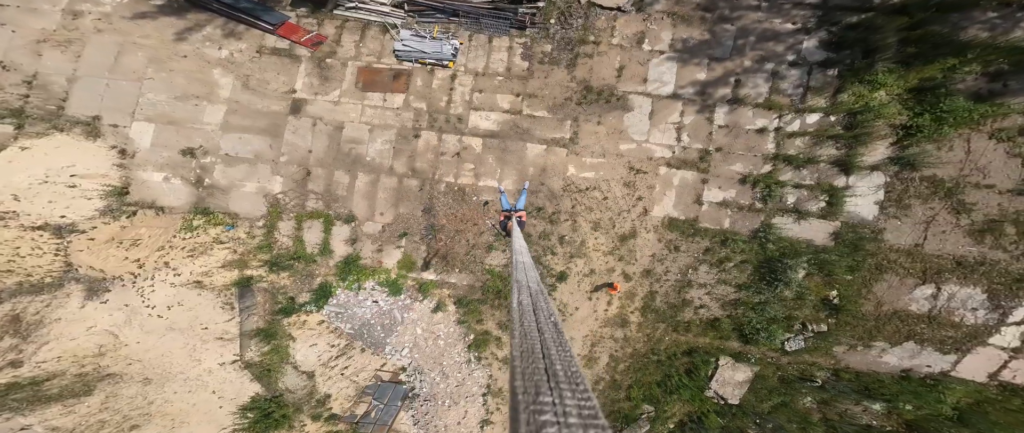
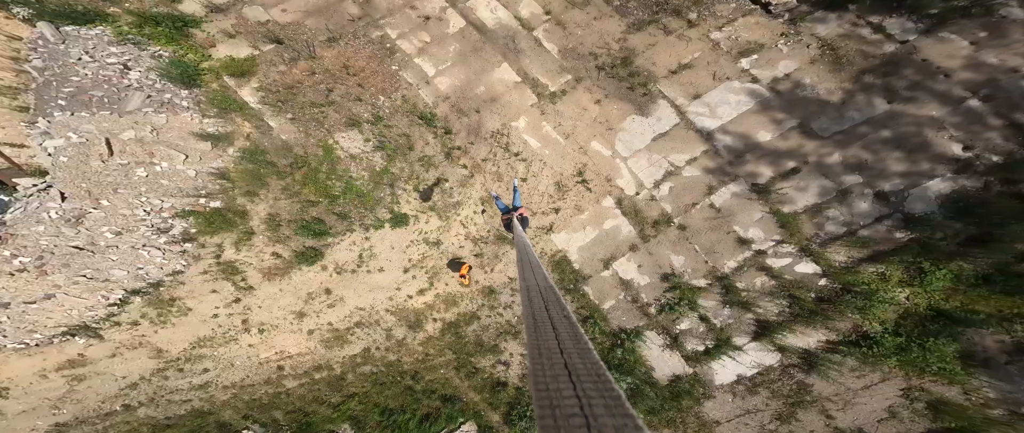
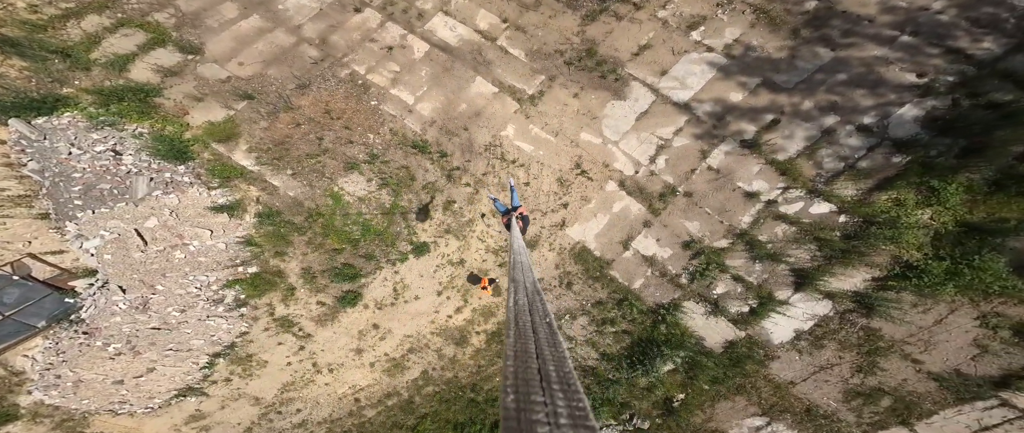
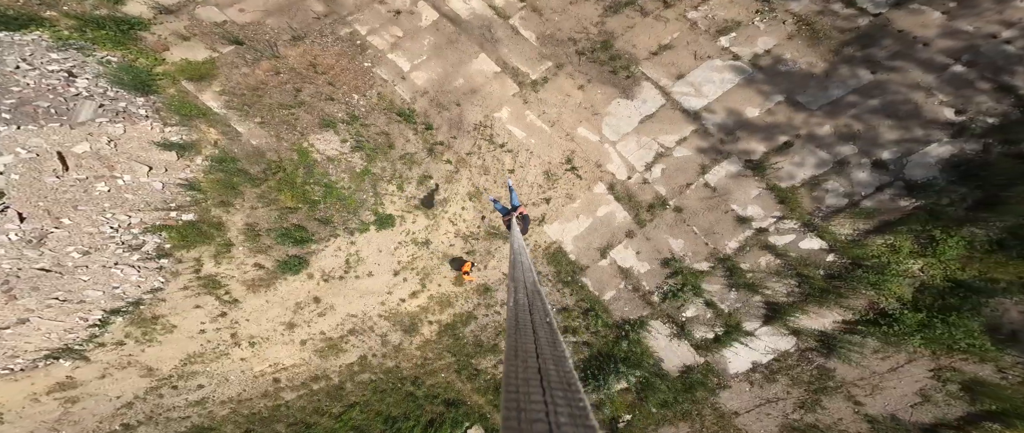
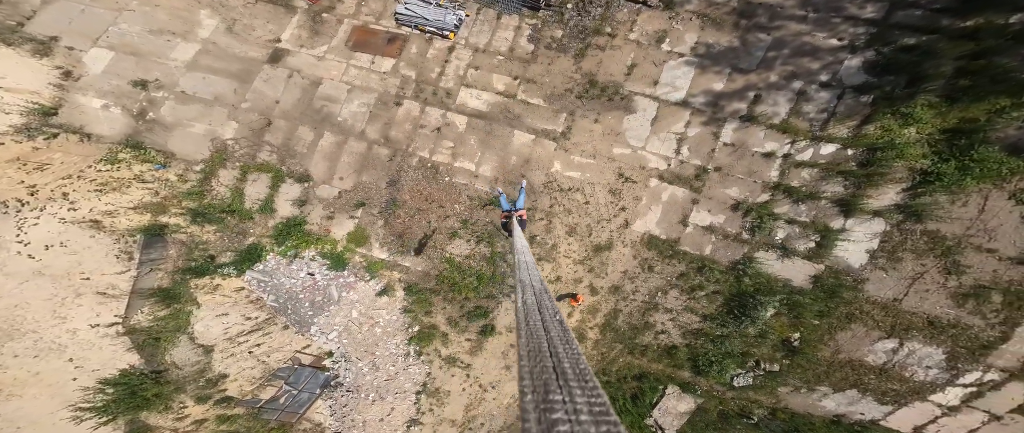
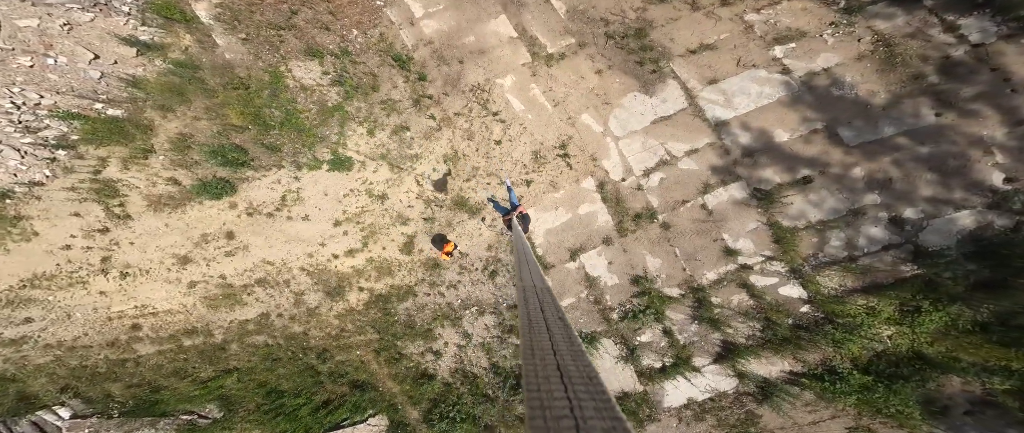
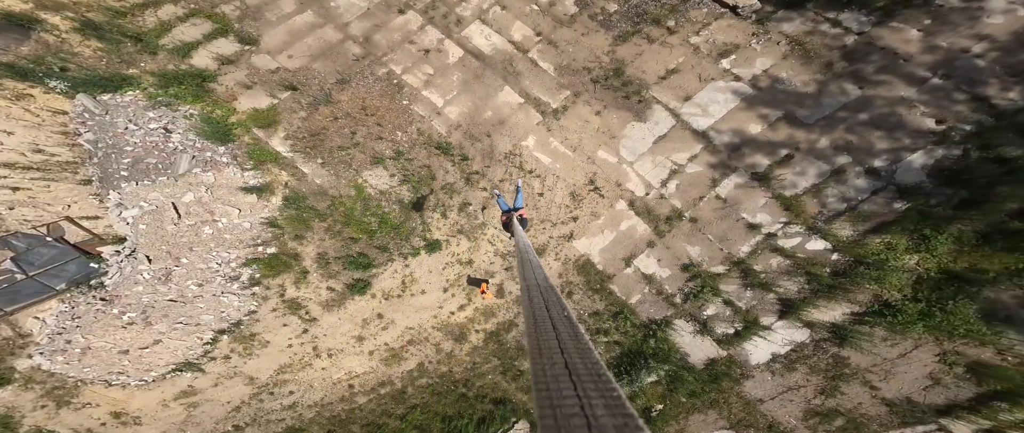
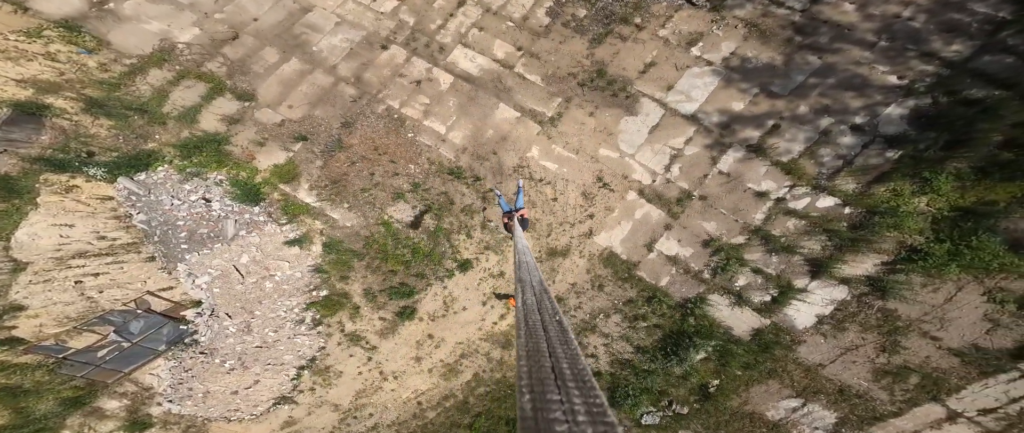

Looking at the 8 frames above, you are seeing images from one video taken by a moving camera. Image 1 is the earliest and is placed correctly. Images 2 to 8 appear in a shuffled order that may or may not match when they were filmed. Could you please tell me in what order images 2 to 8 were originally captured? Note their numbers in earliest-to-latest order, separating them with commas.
5, 8, 7, 3, 2, 4, 6
